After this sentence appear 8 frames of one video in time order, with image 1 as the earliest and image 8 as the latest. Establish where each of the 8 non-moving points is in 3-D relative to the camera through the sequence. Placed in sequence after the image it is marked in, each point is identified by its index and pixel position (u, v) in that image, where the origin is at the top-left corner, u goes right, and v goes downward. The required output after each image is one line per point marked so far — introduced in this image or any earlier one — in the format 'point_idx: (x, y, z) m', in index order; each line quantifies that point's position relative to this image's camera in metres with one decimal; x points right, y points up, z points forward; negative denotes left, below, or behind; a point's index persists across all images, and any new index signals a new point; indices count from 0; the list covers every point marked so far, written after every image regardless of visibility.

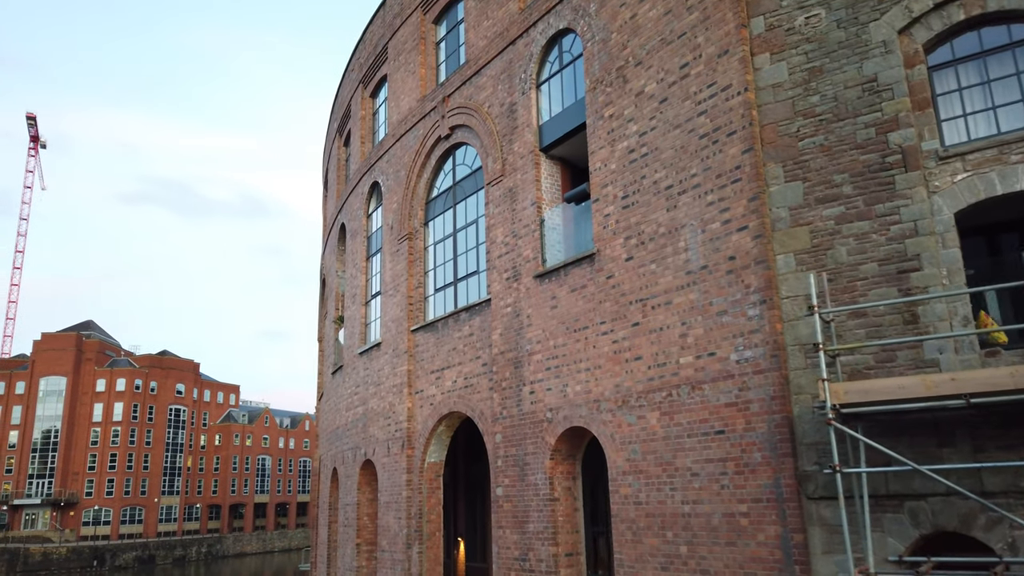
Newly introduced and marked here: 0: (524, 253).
0: (+0.2, +0.5, +11.9) m
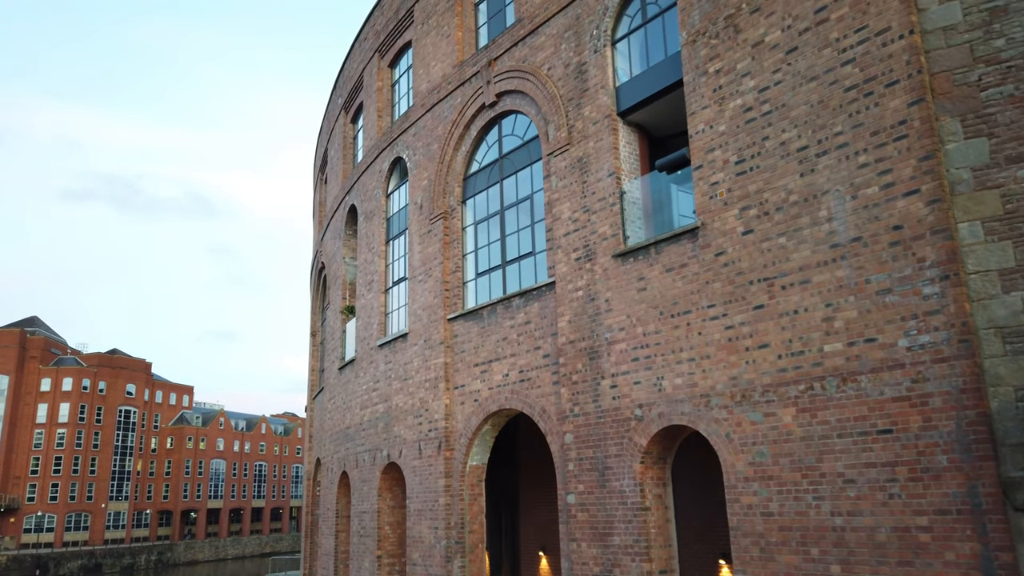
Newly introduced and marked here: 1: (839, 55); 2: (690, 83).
0: (+1.1, +0.7, +10.6) m
1: (+3.2, +2.3, +8.0) m
2: (+2.1, +2.4, +9.6) m
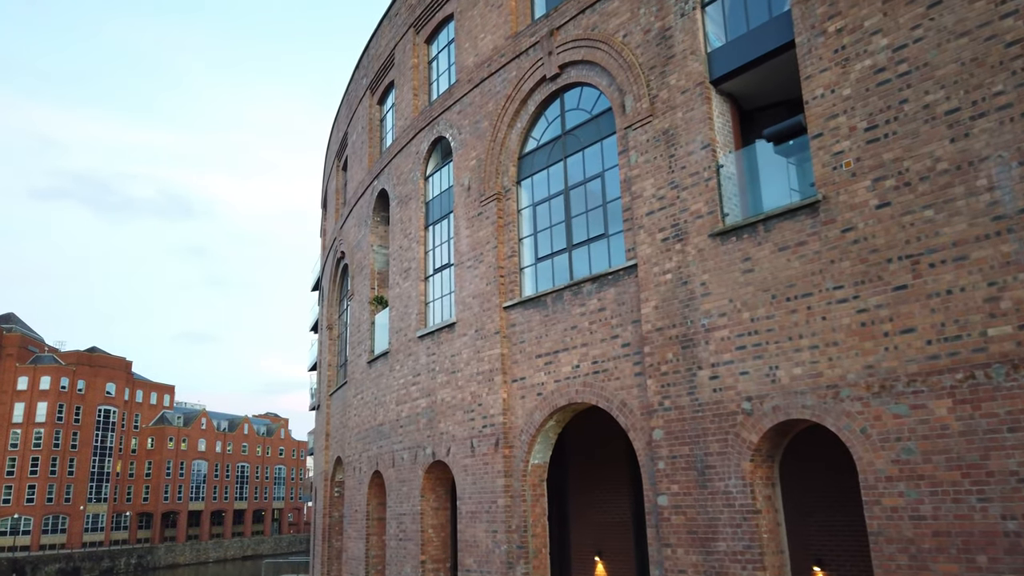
0: (+2.1, +0.9, +9.7) m
1: (+4.2, +2.5, +7.2) m
2: (+3.1, +2.6, +8.7) m
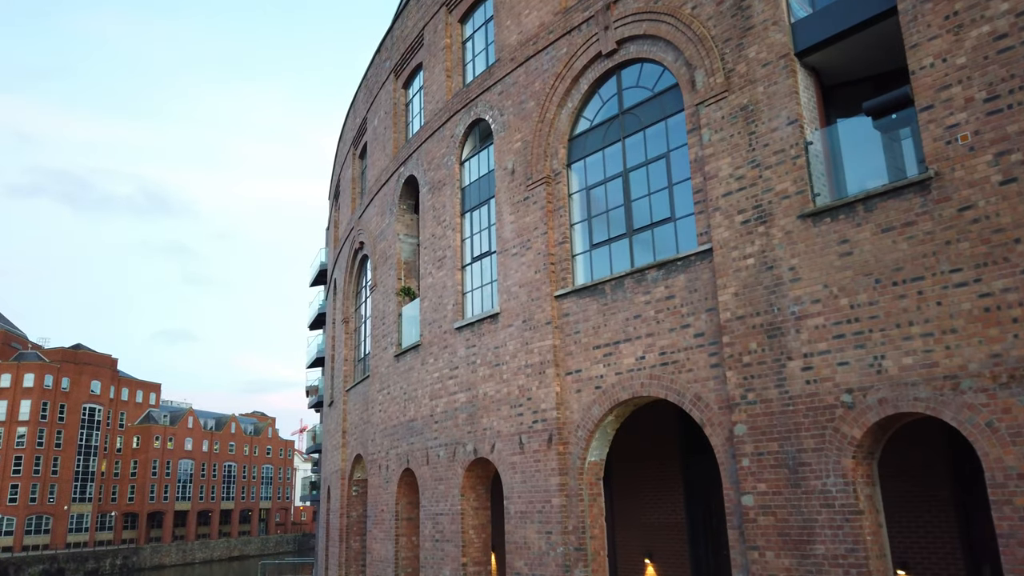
0: (+2.9, +1.1, +9.1) m
1: (+5.1, +2.6, +6.7) m
2: (+3.9, +2.7, +8.1) m
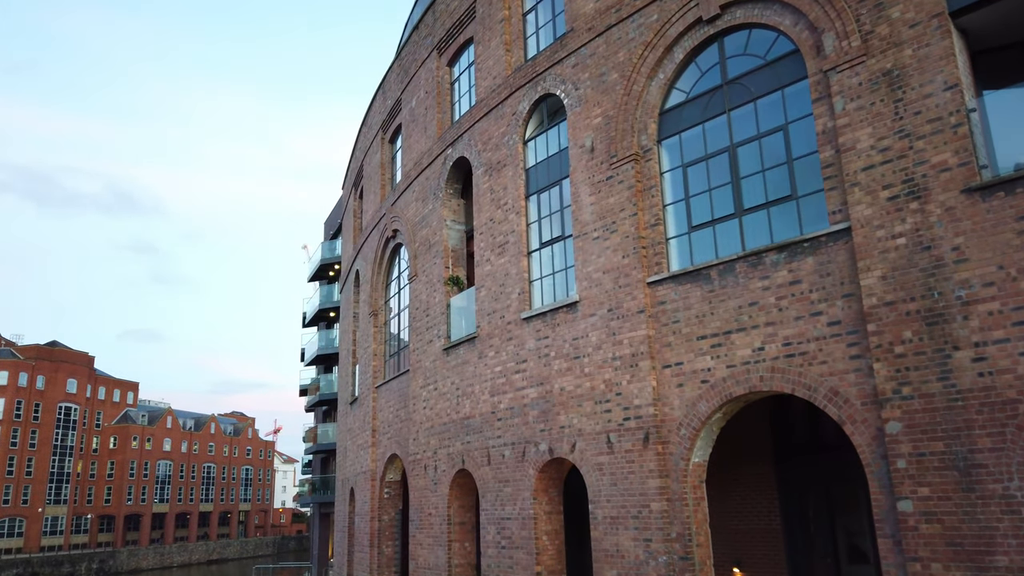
0: (+4.1, +1.3, +8.2) m
1: (+6.4, +2.8, +5.9) m
2: (+5.2, +2.9, +7.3) m
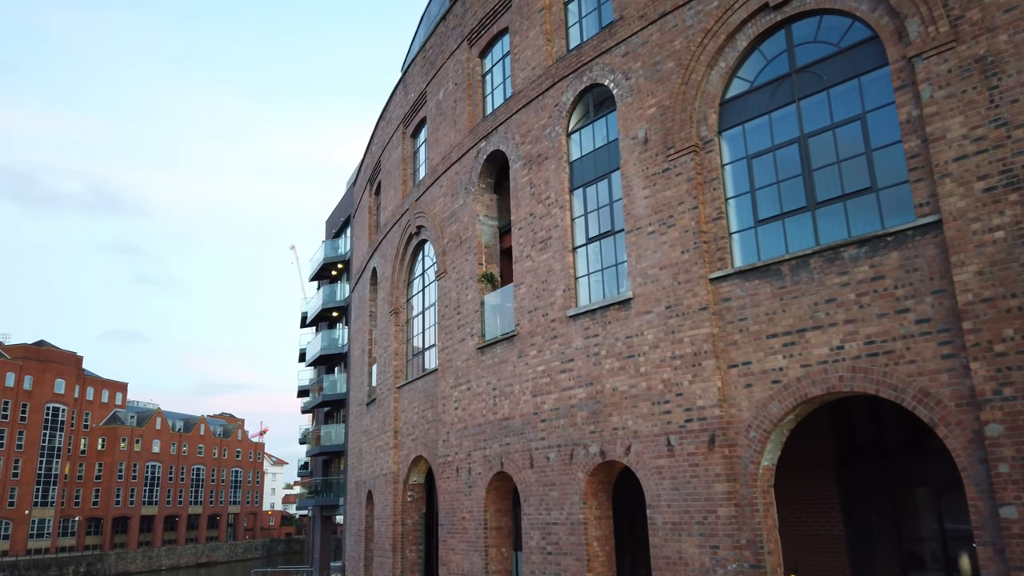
0: (+4.9, +1.3, +7.8) m
1: (+7.2, +2.8, +5.5) m
2: (+6.0, +2.9, +7.0) m
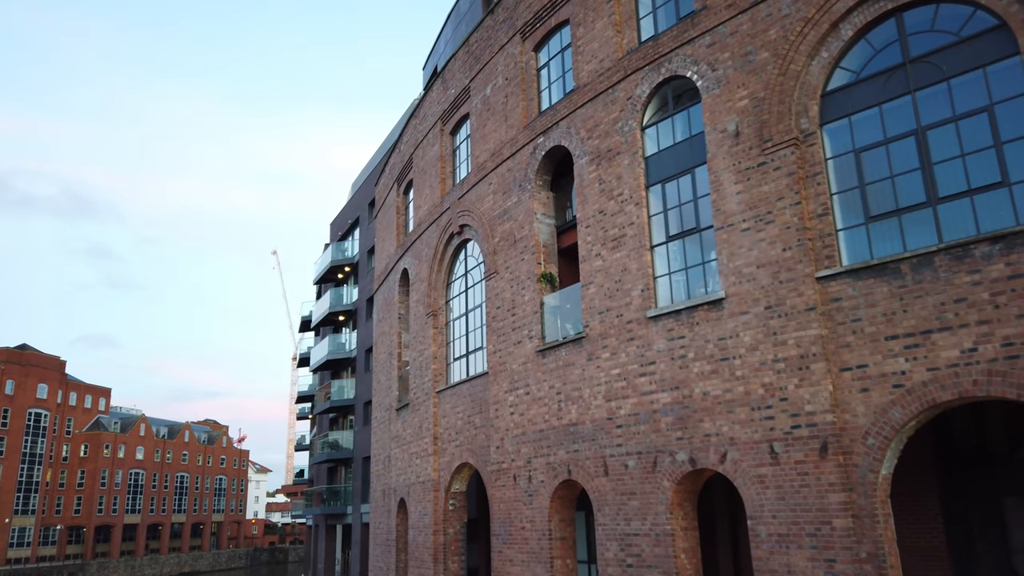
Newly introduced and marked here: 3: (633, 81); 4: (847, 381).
0: (+6.1, +1.3, +7.4) m
1: (+8.5, +2.8, +5.2) m
2: (+7.2, +2.9, +6.6) m
3: (+1.9, +3.2, +12.8) m
4: (+3.8, -1.0, +9.4) m
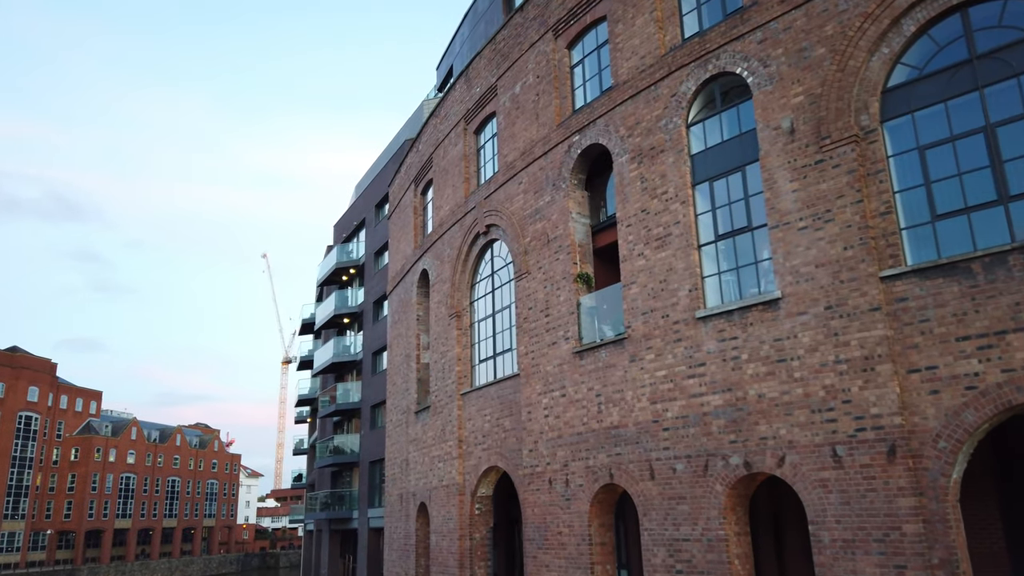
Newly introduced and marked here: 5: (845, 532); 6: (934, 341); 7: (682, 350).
0: (+6.8, +1.3, +7.2) m
1: (+9.3, +2.8, +5.1) m
2: (+8.0, +2.9, +6.4) m
3: (+2.5, +3.2, +12.6) m
4: (+4.5, -1.0, +9.2) m
5: (+3.7, -2.8, +9.4) m
6: (+4.6, -0.6, +9.1) m
7: (+2.4, -0.9, +11.6) m
